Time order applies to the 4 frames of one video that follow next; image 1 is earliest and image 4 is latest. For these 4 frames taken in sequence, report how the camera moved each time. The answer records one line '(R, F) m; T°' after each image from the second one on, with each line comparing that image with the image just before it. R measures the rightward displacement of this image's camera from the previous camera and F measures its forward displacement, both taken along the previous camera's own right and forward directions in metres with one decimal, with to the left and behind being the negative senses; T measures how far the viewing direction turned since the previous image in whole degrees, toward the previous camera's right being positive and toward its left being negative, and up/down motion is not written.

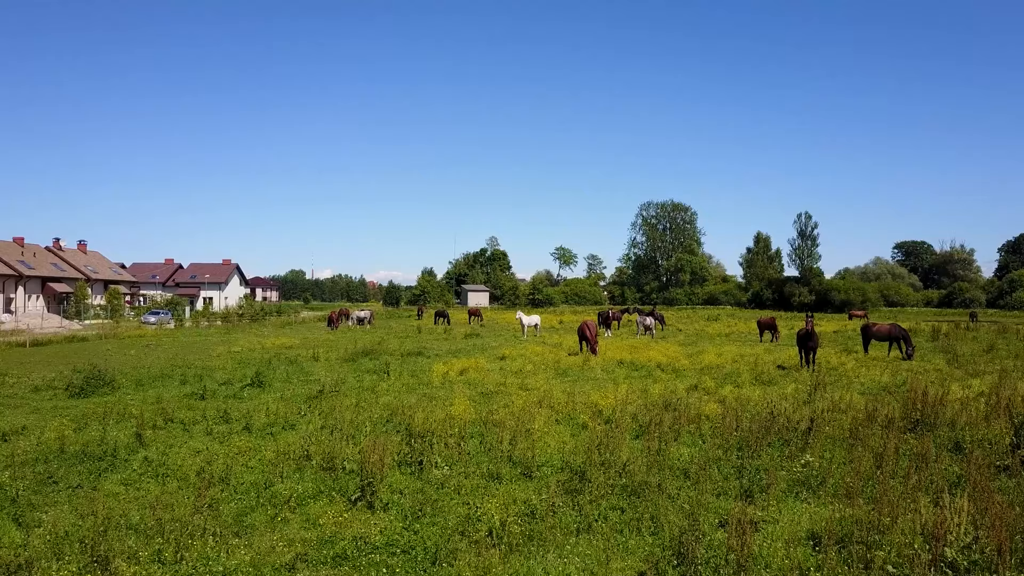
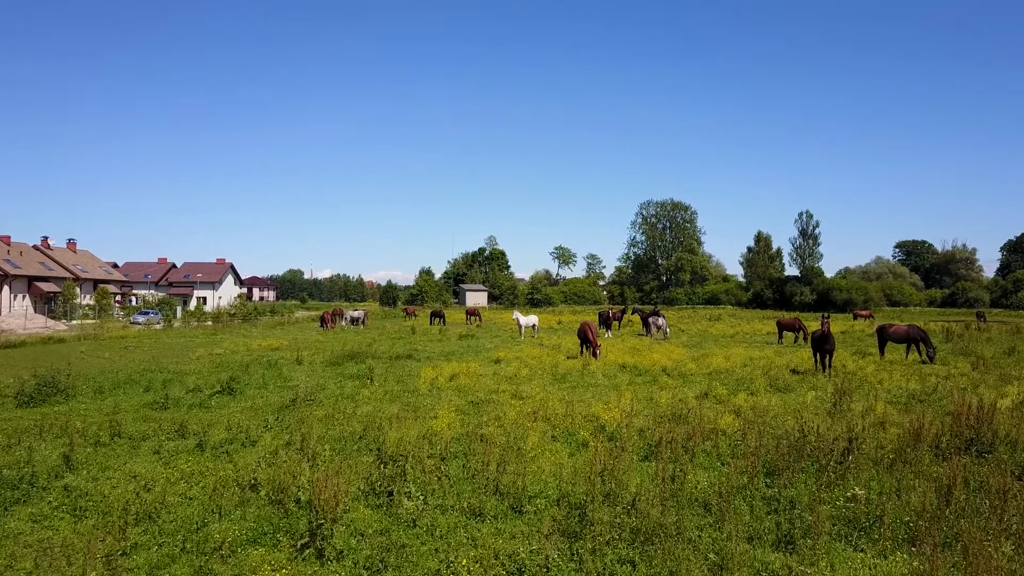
(+0.2, +1.4) m; 0°
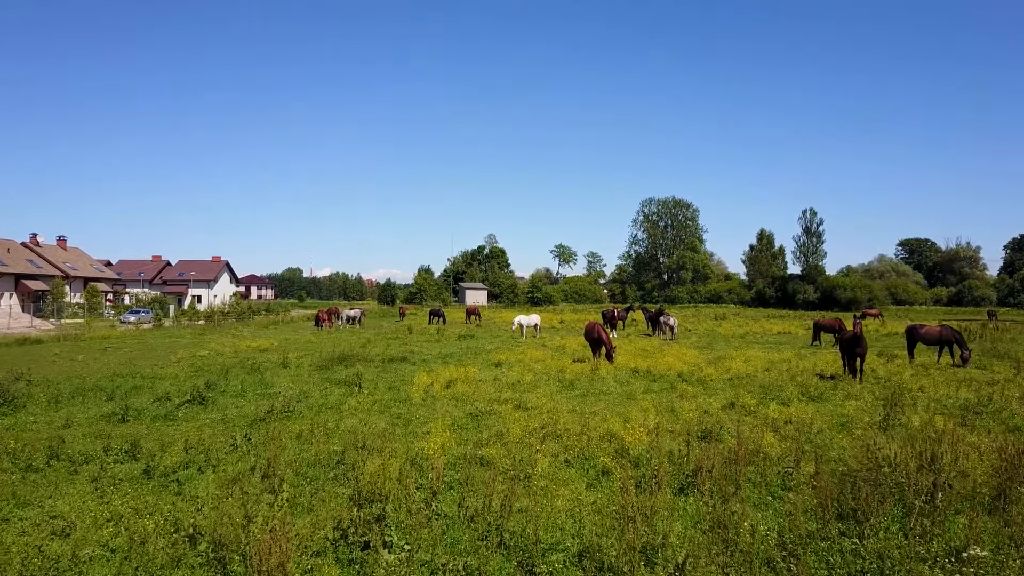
(-0.1, +1.6) m; 0°
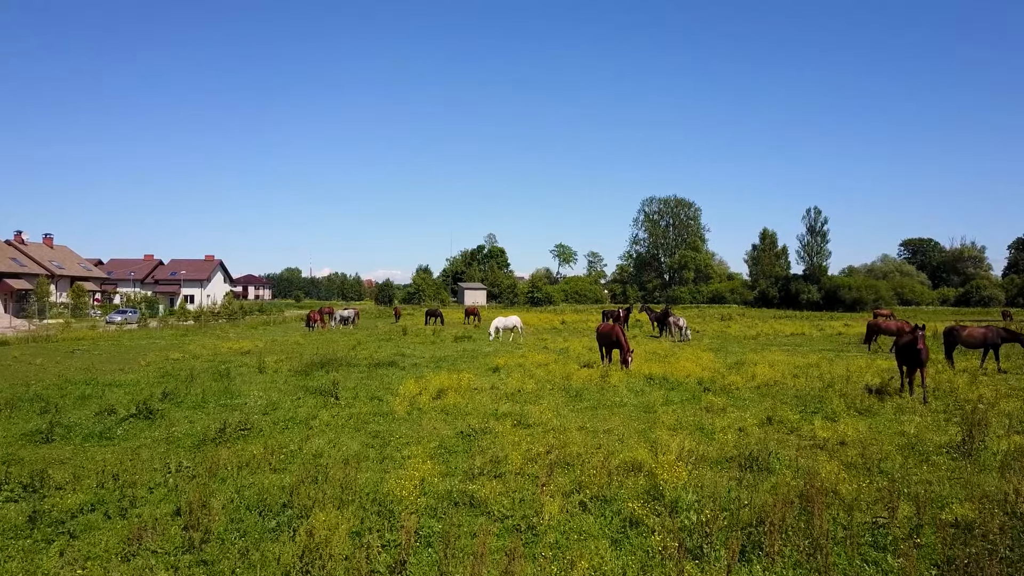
(0.0, +2.0) m; 0°
